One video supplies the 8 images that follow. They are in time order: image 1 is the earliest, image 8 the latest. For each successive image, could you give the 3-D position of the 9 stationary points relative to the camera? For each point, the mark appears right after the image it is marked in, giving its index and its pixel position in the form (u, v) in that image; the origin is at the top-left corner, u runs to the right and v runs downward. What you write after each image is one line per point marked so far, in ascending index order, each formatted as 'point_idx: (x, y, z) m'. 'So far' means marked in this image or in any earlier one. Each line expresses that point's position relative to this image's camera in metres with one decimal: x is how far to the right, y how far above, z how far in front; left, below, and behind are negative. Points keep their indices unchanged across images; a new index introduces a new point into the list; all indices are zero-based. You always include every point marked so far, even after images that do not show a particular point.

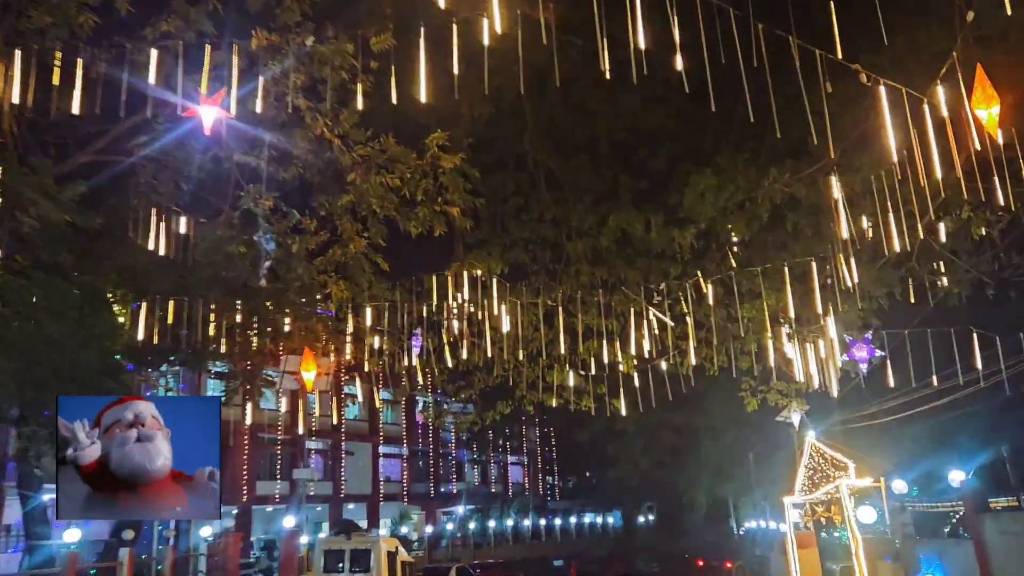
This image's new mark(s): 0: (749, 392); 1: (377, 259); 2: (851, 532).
0: (+4.3, -1.9, +14.6) m
1: (-1.8, +0.4, +10.5) m
2: (+4.9, -3.5, +11.5) m
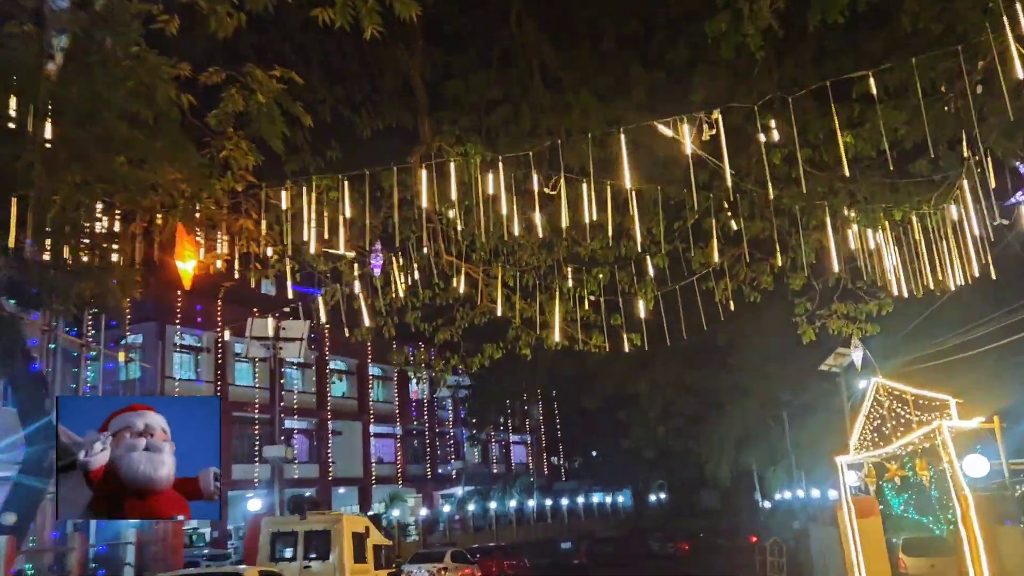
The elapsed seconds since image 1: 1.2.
0: (+4.2, -0.4, +11.4) m
1: (-2.0, +1.6, +7.3) m
2: (+4.8, -2.1, +8.3) m
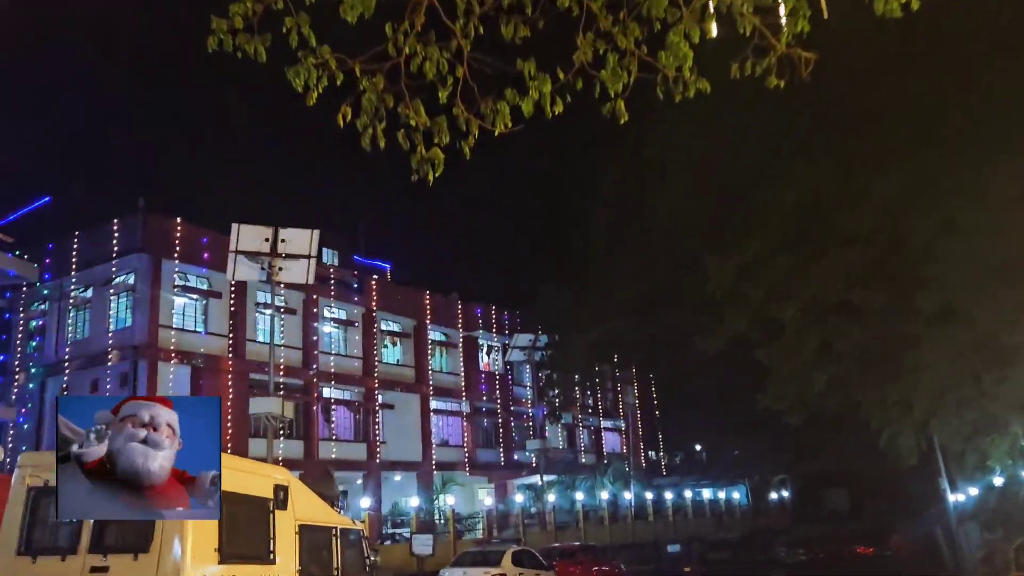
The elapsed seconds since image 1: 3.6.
0: (+4.6, +2.0, +3.9) m
1: (-2.1, +4.0, +0.6) m
2: (+4.8, +0.4, +0.8) m
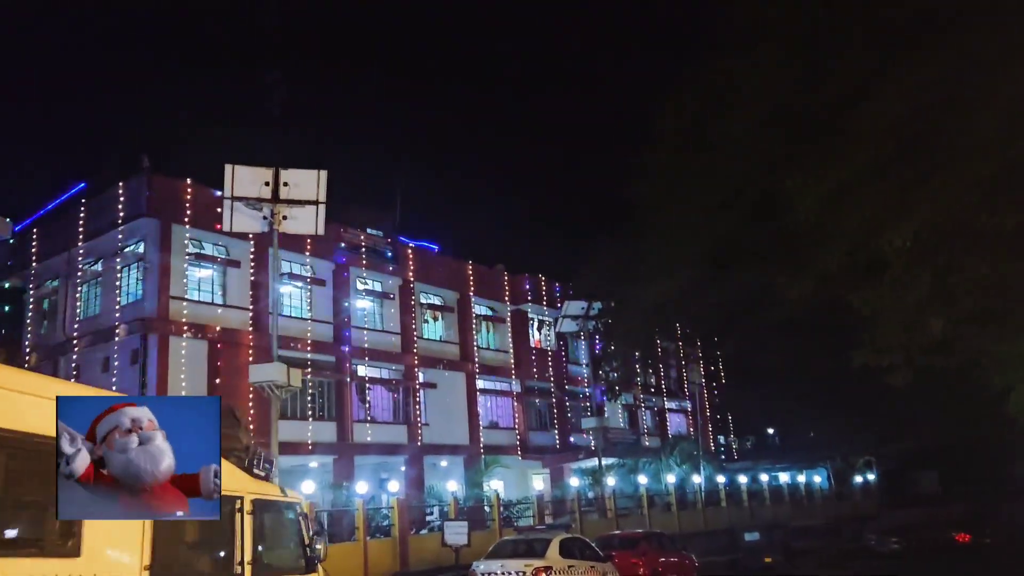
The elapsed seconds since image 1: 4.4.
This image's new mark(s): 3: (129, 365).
0: (+4.2, +3.1, +1.0) m
1: (-2.7, +4.8, -1.9) m
2: (+4.3, +1.4, -2.2) m
3: (-9.5, -1.9, +19.8) m
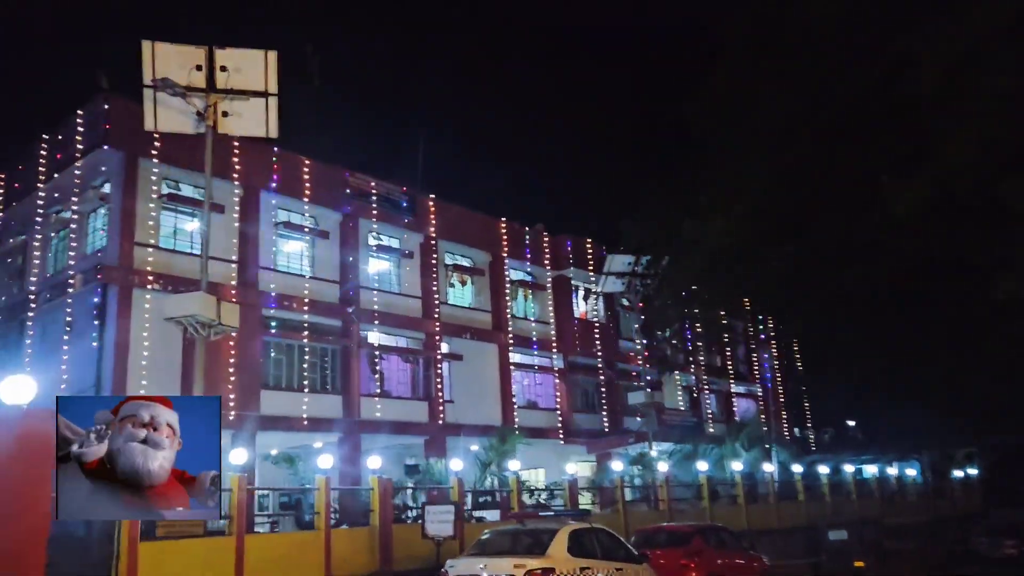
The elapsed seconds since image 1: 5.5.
0: (+3.1, +4.3, -3.0) m
1: (-4.0, +6.0, -5.3) m
2: (+2.9, +2.7, -6.1) m
3: (-9.0, -0.7, +17.0) m
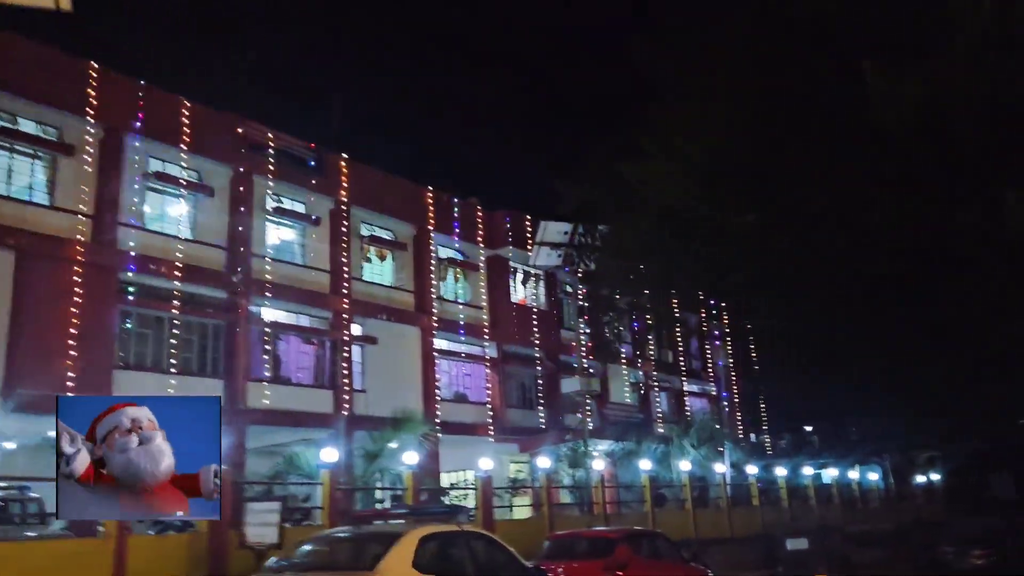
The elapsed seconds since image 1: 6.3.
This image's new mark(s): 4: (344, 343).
0: (+2.4, +5.3, -5.6) m
1: (-4.6, +7.1, -8.2) m
2: (+2.4, +3.7, -8.8) m
3: (-10.7, +0.2, +13.6) m
4: (-4.2, -1.4, +20.0) m
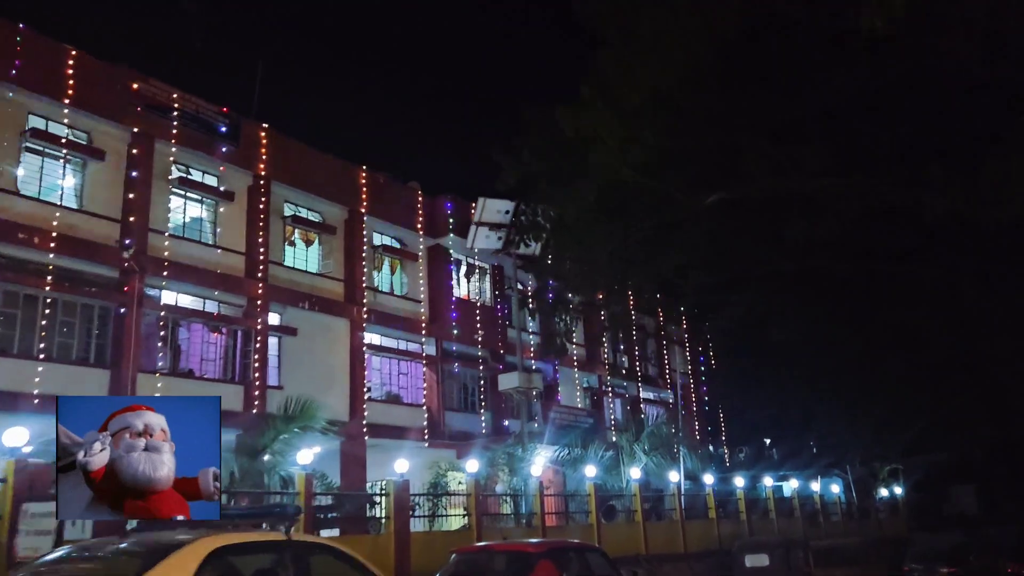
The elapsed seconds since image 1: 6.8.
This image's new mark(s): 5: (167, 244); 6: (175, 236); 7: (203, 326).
0: (+2.2, +6.0, -7.4) m
1: (-4.6, +7.9, -10.3) m
2: (+2.3, +4.4, -10.6) m
3: (-11.8, +0.8, +11.2) m
4: (-5.6, -1.0, +17.8) m
5: (-7.1, +0.9, +16.7) m
6: (-7.0, +1.1, +16.8) m
7: (-6.6, -0.8, +17.2) m
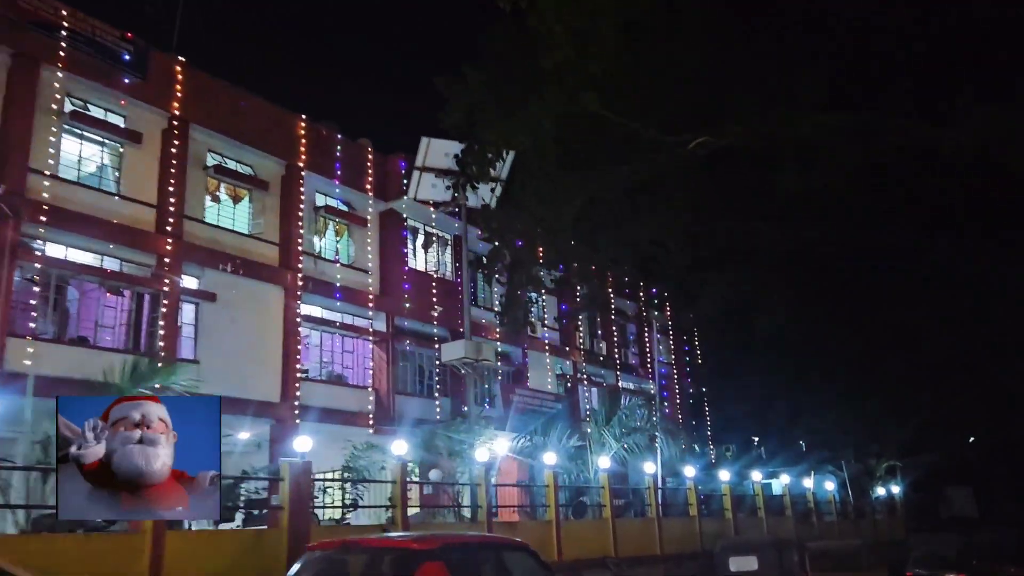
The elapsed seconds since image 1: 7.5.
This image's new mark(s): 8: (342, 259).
0: (+1.7, +6.8, -9.8) m
1: (-5.1, +8.9, -12.7) m
2: (+1.8, +5.3, -13.0) m
3: (-12.7, +1.7, +8.6) m
4: (-6.6, -0.2, +15.3) m
5: (-8.0, +1.7, +14.1) m
6: (-7.9, +2.0, +14.3) m
7: (-7.6, 0.0, +14.7) m
8: (-4.2, +0.7, +19.7) m
